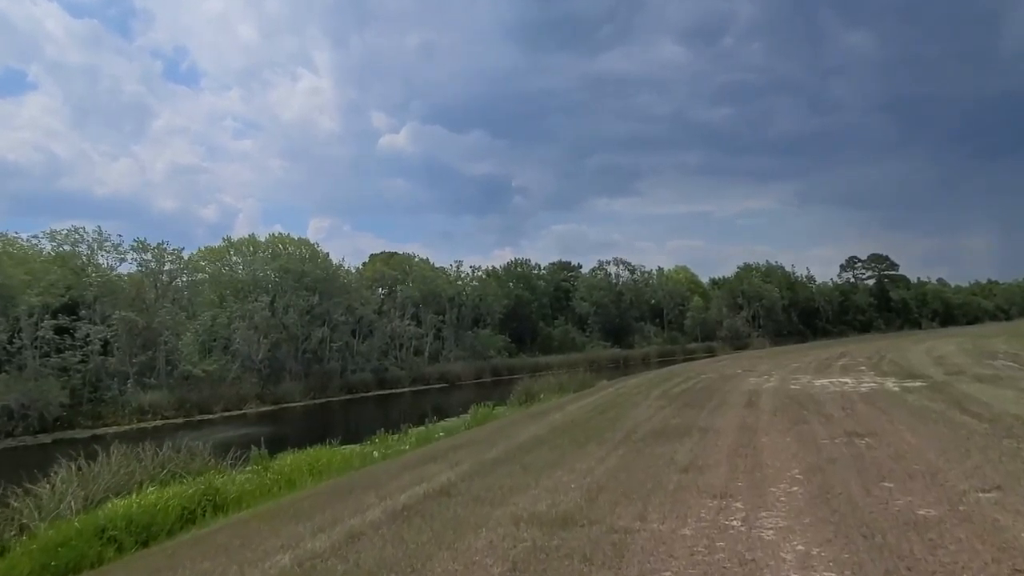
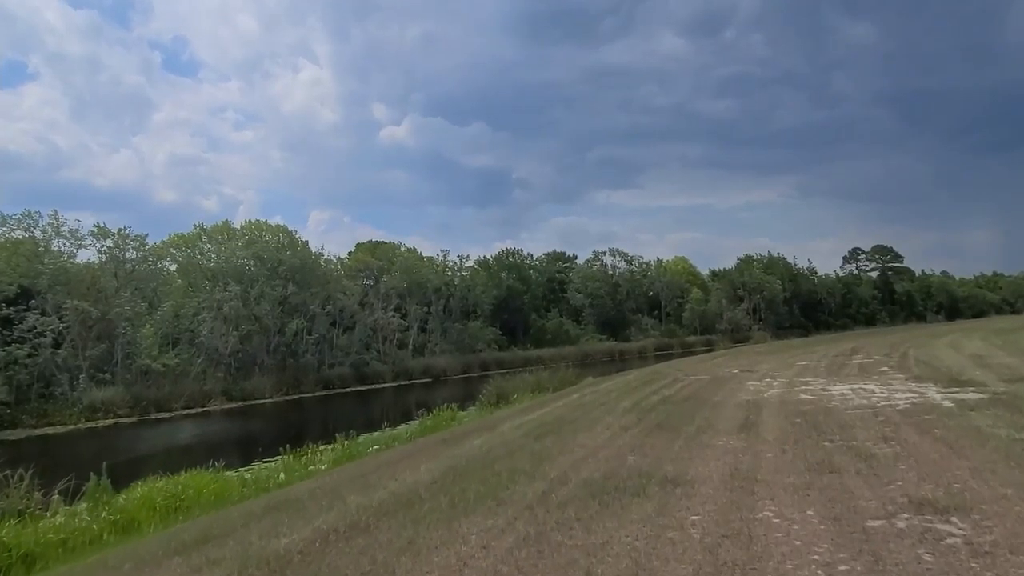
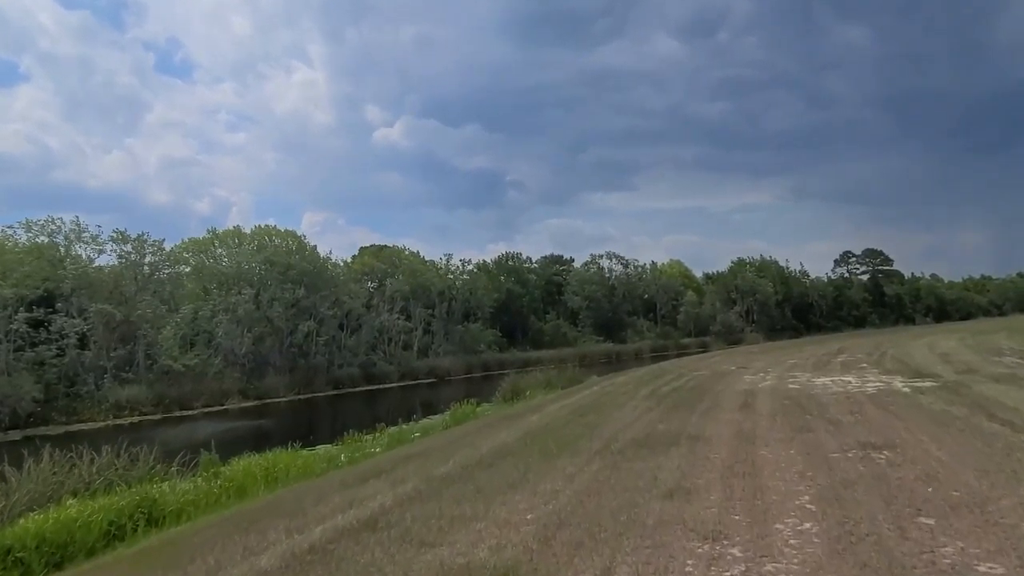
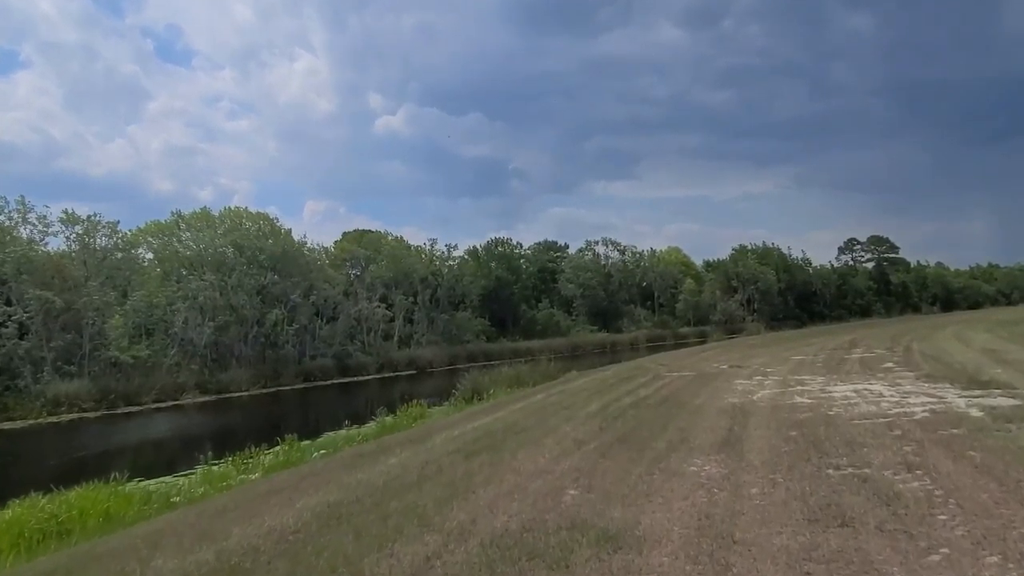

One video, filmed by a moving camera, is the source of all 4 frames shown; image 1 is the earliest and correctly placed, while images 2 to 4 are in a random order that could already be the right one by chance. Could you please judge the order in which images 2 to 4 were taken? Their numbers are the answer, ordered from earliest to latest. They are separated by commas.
3, 2, 4
